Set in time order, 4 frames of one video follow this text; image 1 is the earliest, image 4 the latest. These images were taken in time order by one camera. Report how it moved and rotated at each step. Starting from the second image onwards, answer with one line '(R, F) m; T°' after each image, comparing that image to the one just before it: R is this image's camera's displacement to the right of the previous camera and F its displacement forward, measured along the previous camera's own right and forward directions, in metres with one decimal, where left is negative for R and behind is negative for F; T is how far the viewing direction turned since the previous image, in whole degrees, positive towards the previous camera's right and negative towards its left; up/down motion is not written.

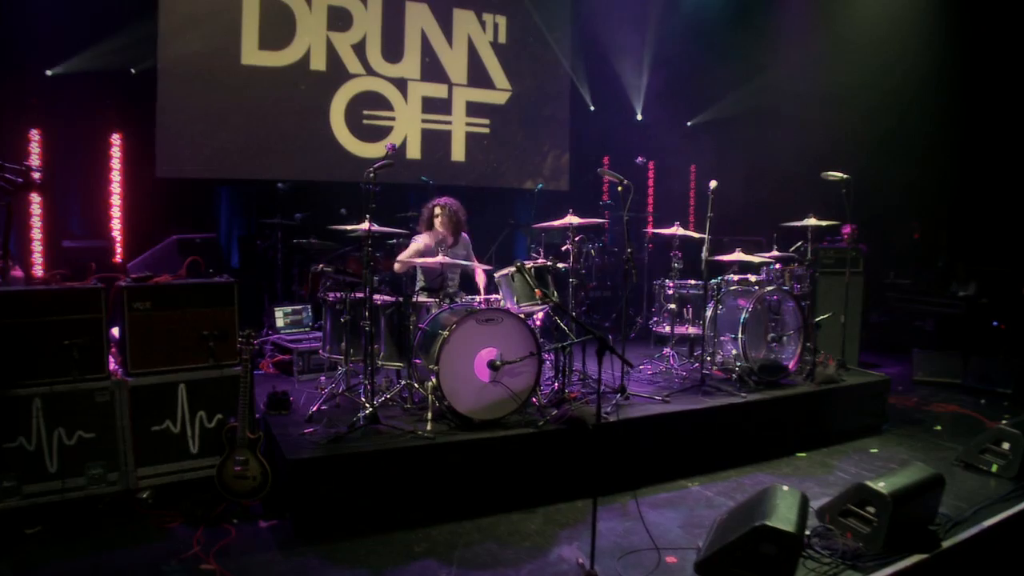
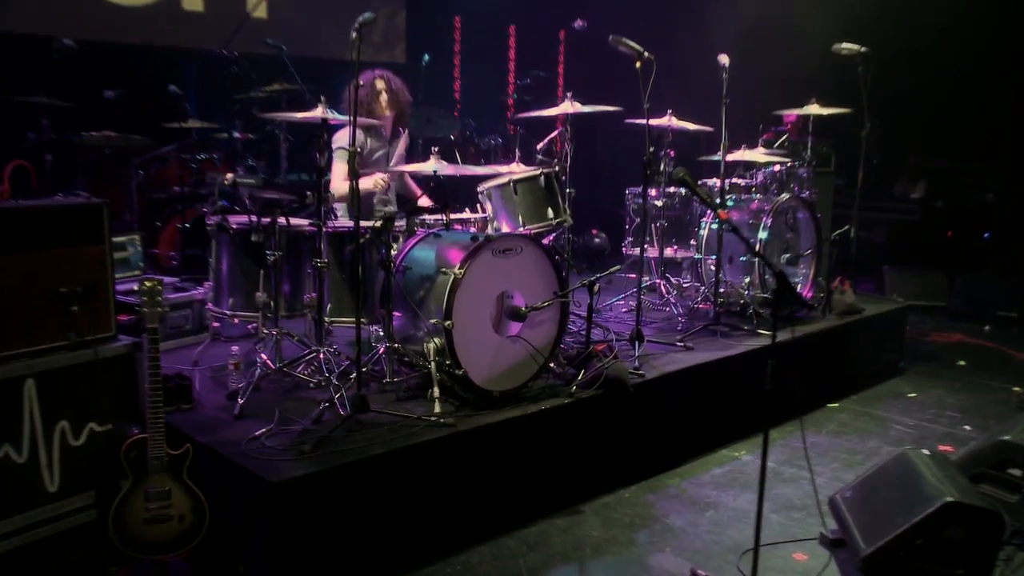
(-1.1, +1.5) m; +18°
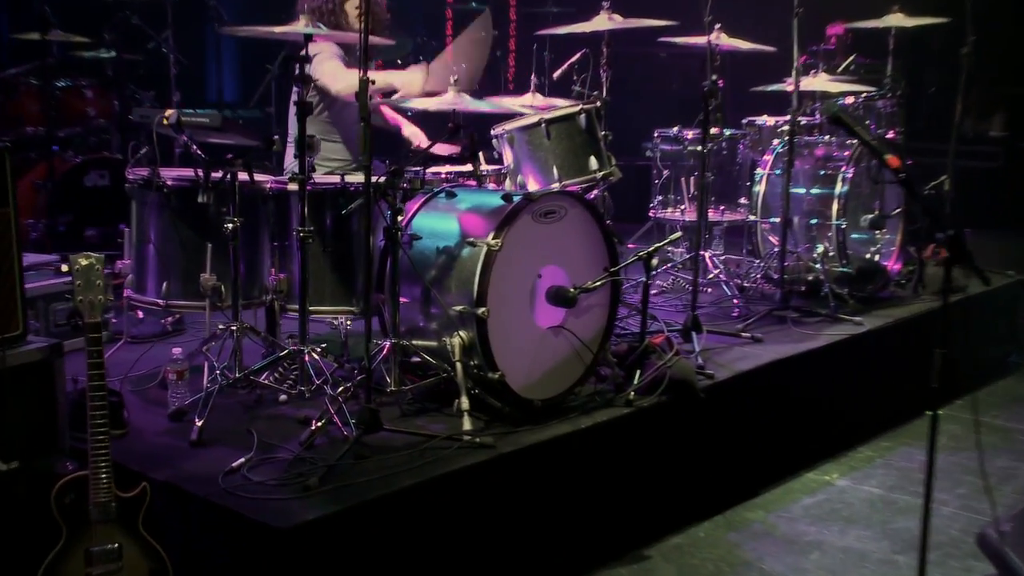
(-0.2, +0.8) m; +2°
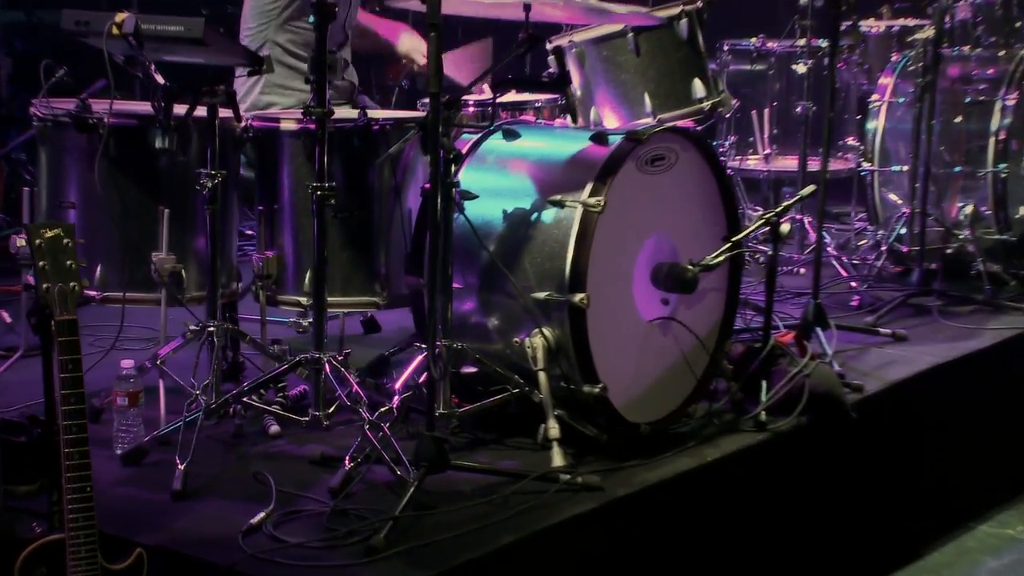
(-0.2, +0.7) m; -1°
